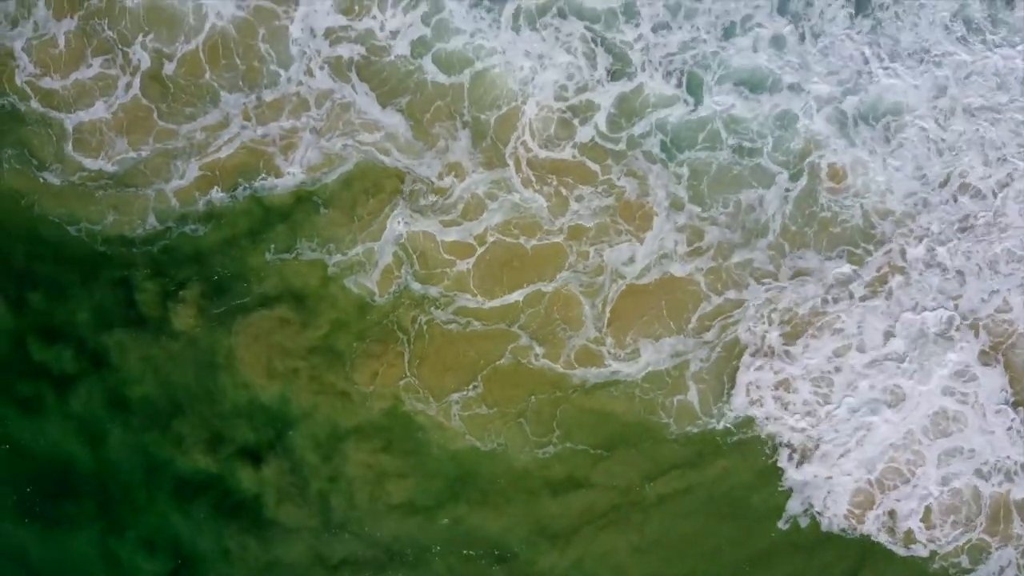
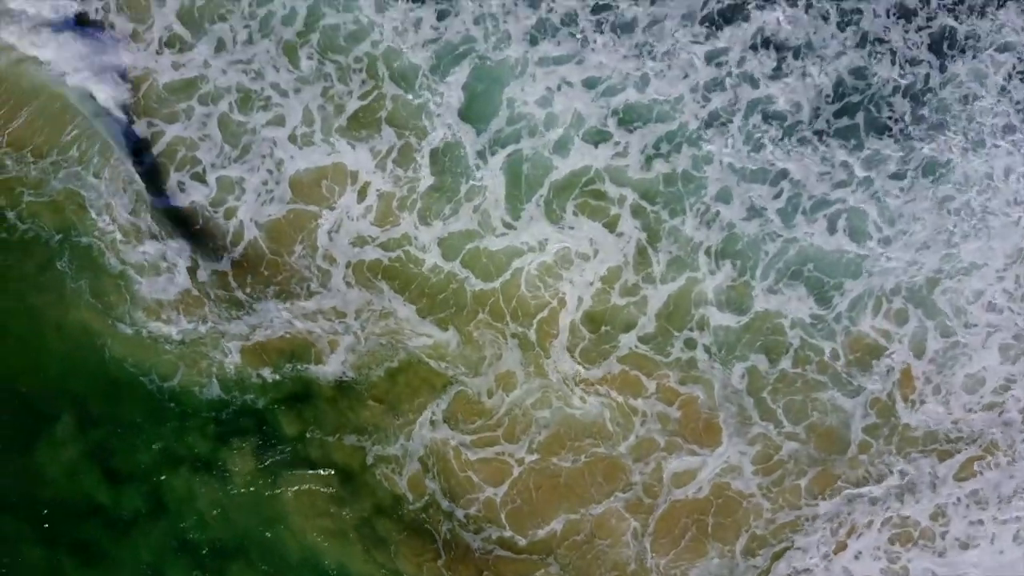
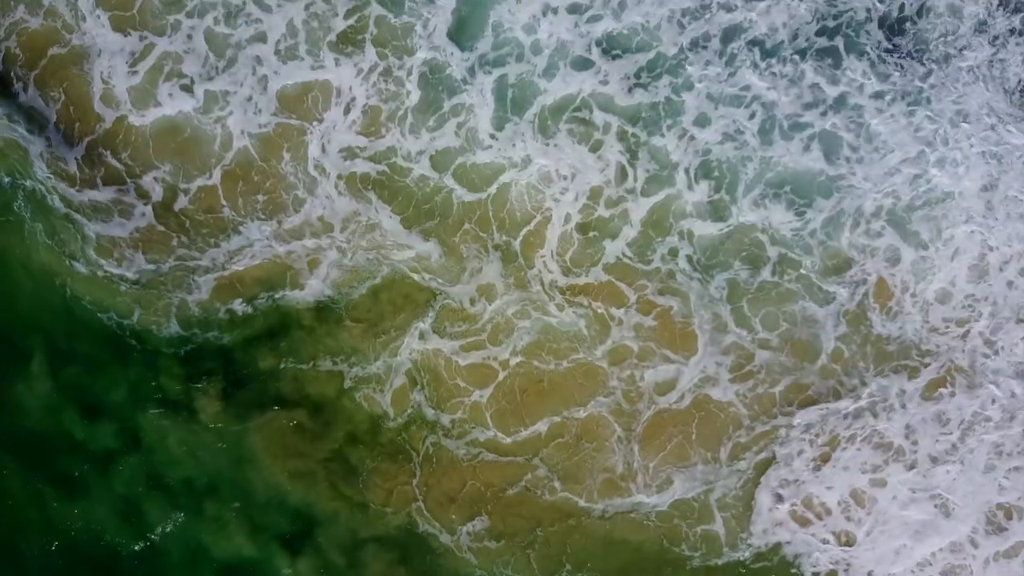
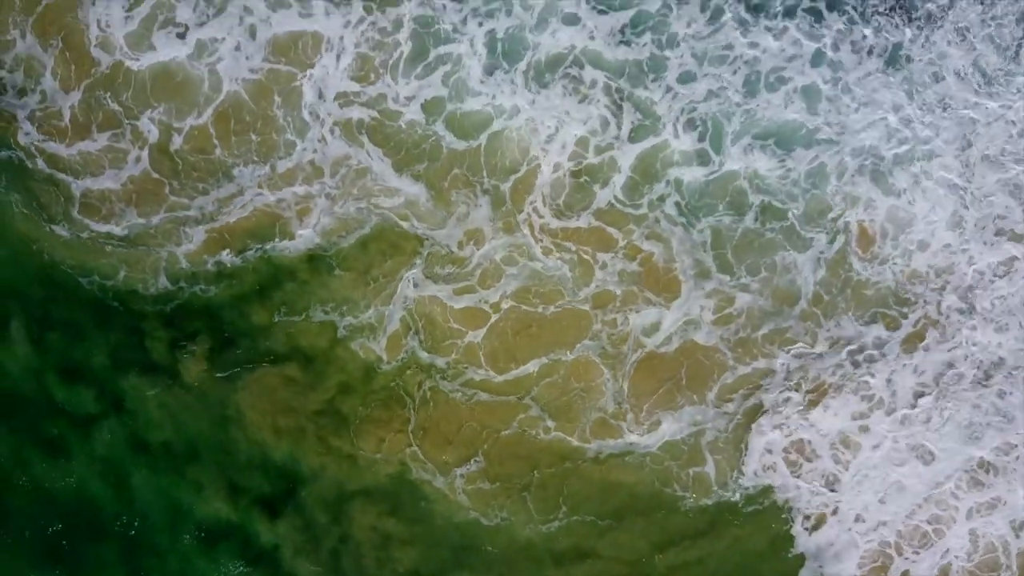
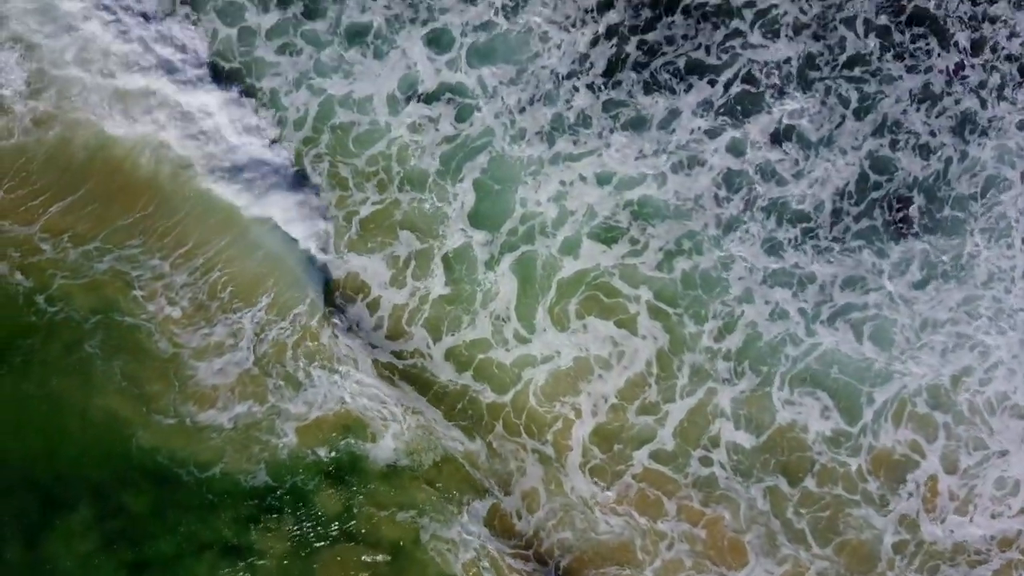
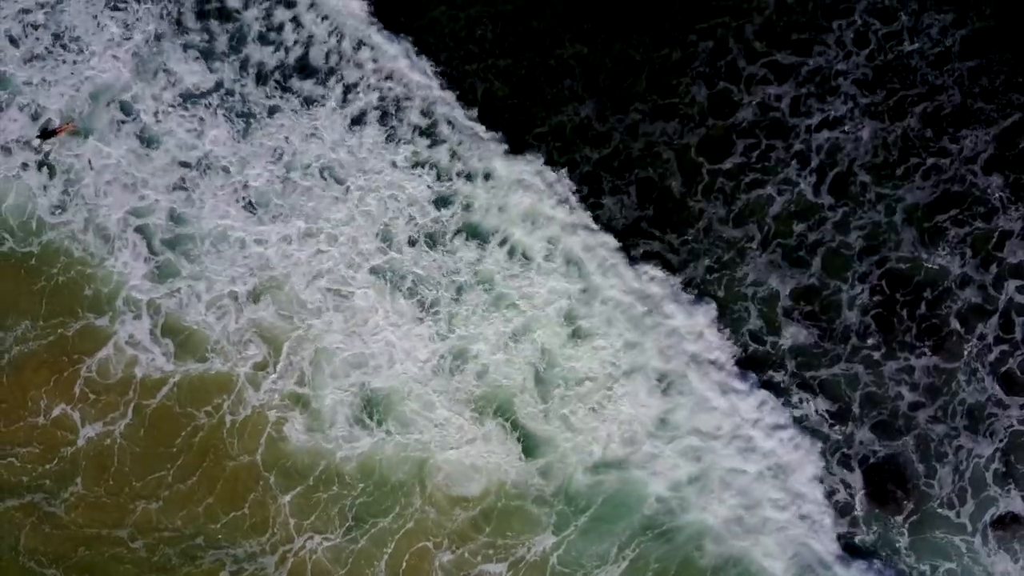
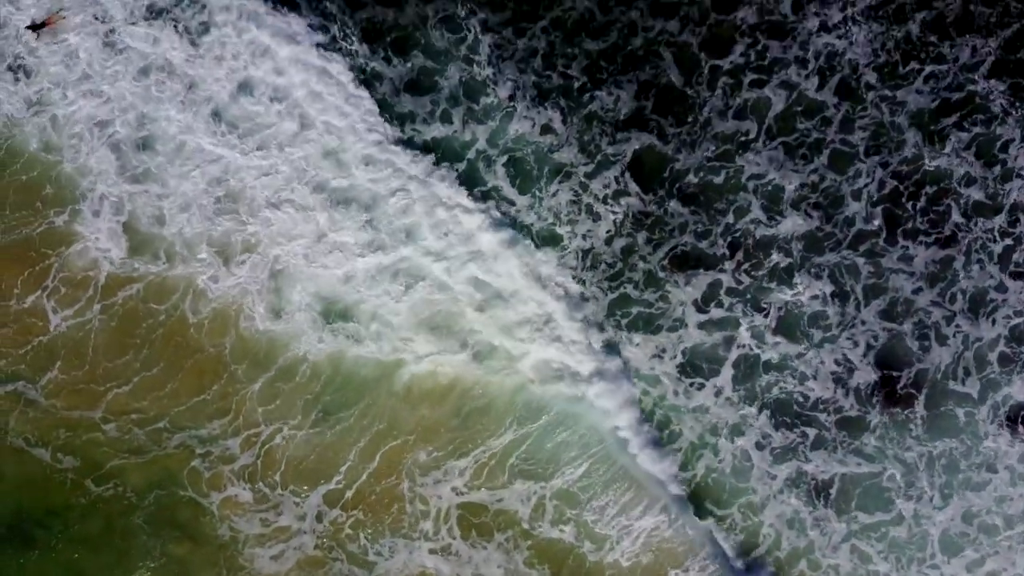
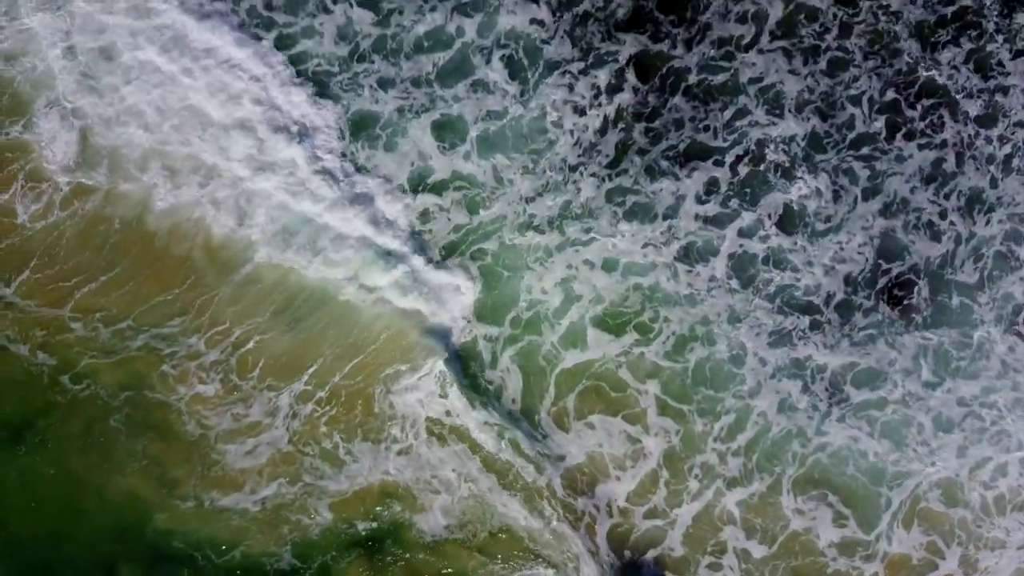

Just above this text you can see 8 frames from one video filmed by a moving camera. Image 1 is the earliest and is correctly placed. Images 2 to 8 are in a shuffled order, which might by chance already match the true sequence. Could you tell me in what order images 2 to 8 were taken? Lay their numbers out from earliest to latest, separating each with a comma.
4, 3, 2, 5, 8, 7, 6
